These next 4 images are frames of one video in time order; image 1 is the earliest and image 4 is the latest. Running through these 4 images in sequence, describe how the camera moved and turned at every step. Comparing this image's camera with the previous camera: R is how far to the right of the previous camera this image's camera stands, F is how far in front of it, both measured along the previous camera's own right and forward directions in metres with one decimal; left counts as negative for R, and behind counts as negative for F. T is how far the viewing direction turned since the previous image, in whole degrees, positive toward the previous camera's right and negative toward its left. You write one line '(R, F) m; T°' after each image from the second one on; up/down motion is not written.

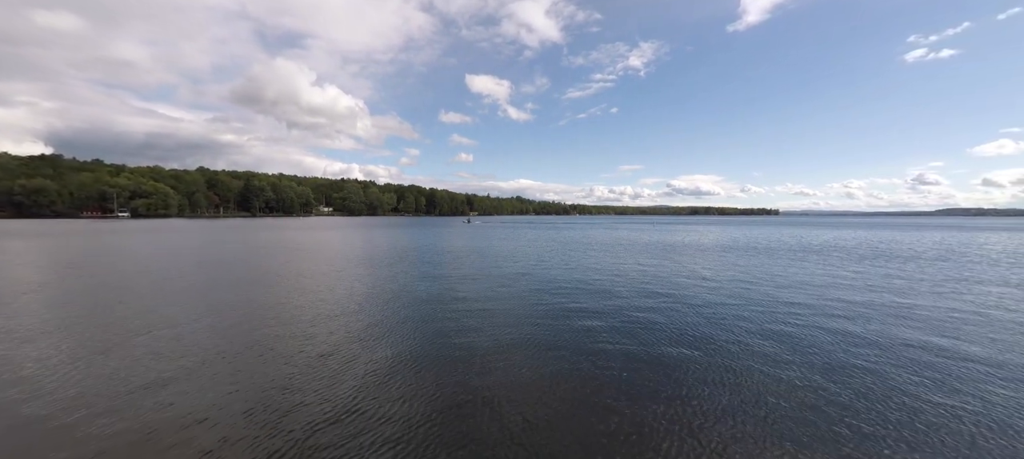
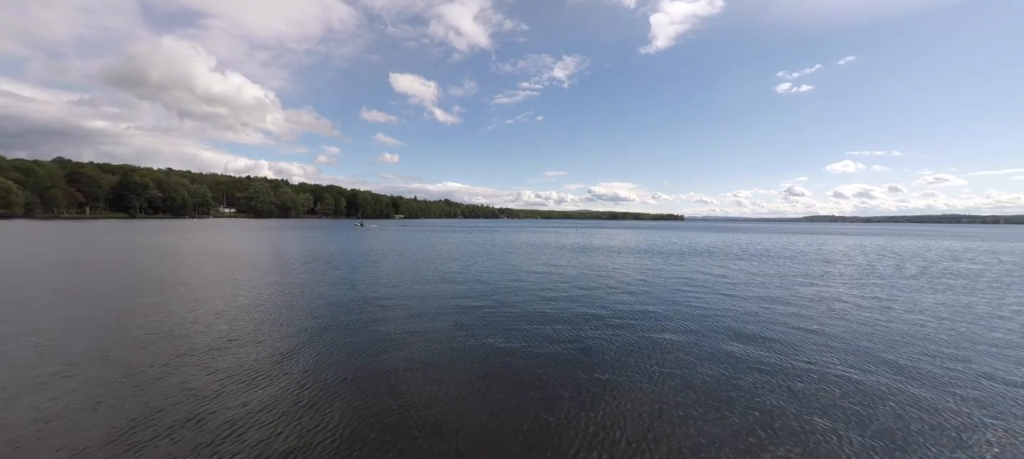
(+2.4, -0.3) m; +9°
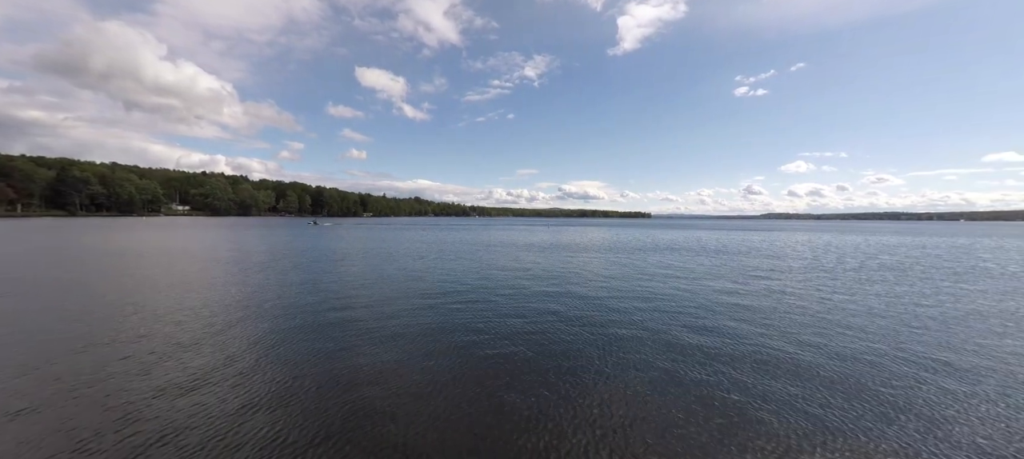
(+1.0, -0.1) m; +4°
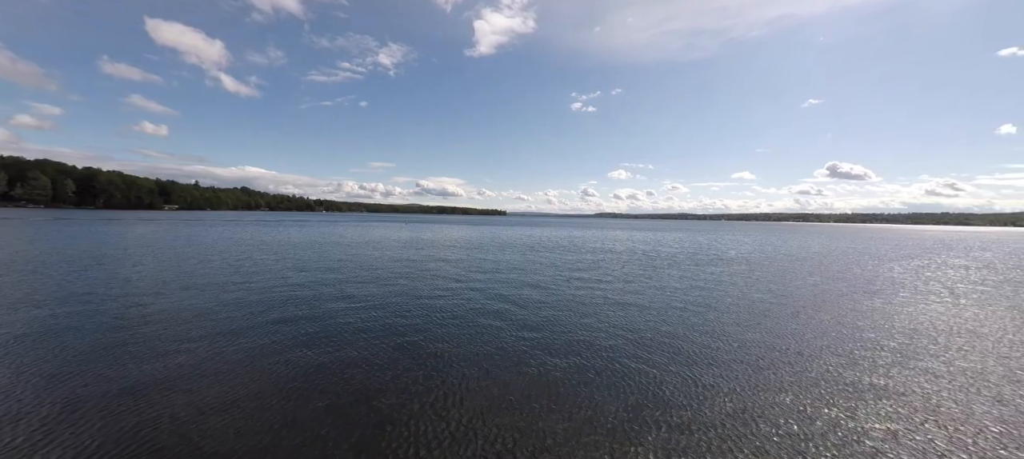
(+4.0, -1.3) m; +19°
